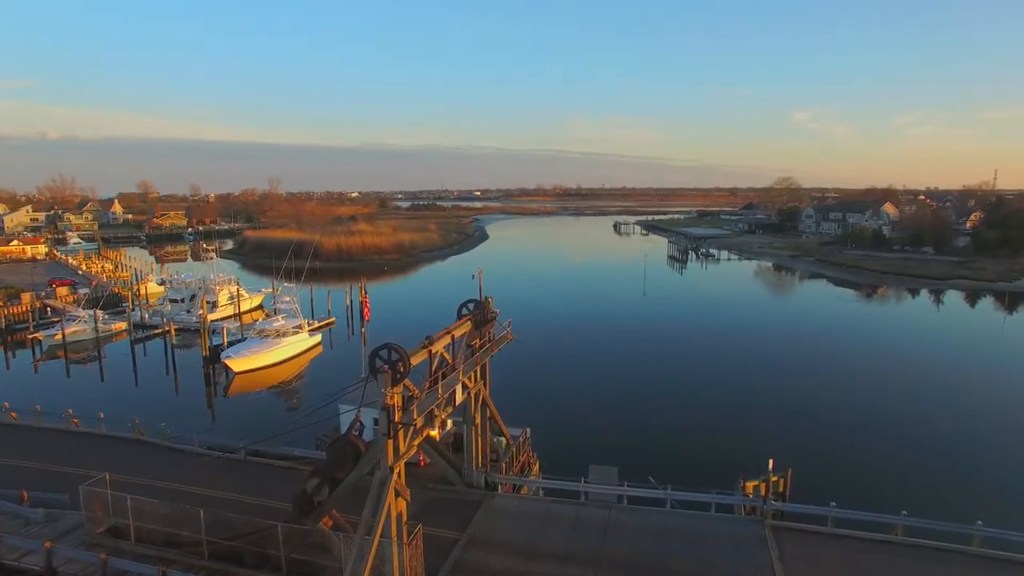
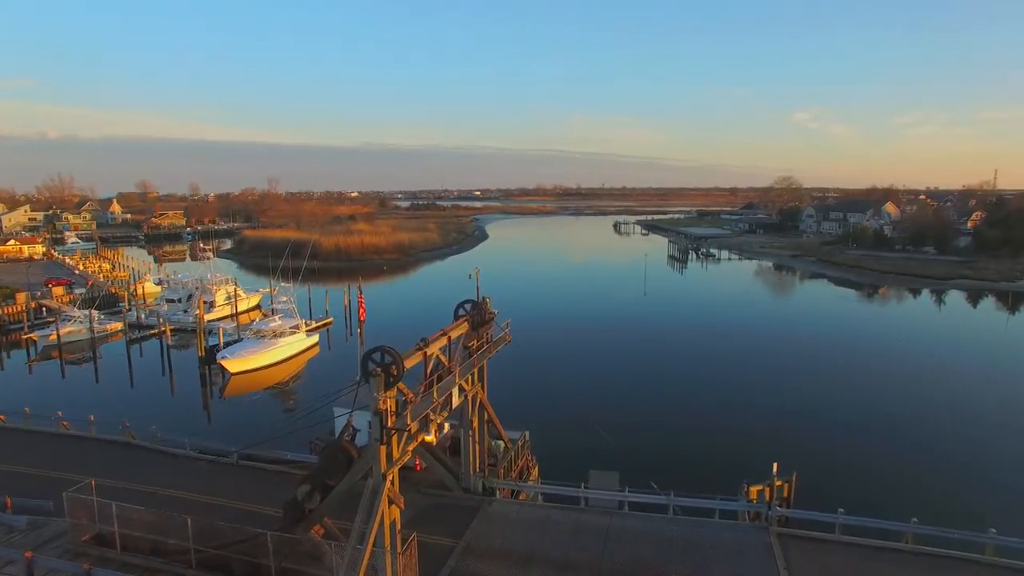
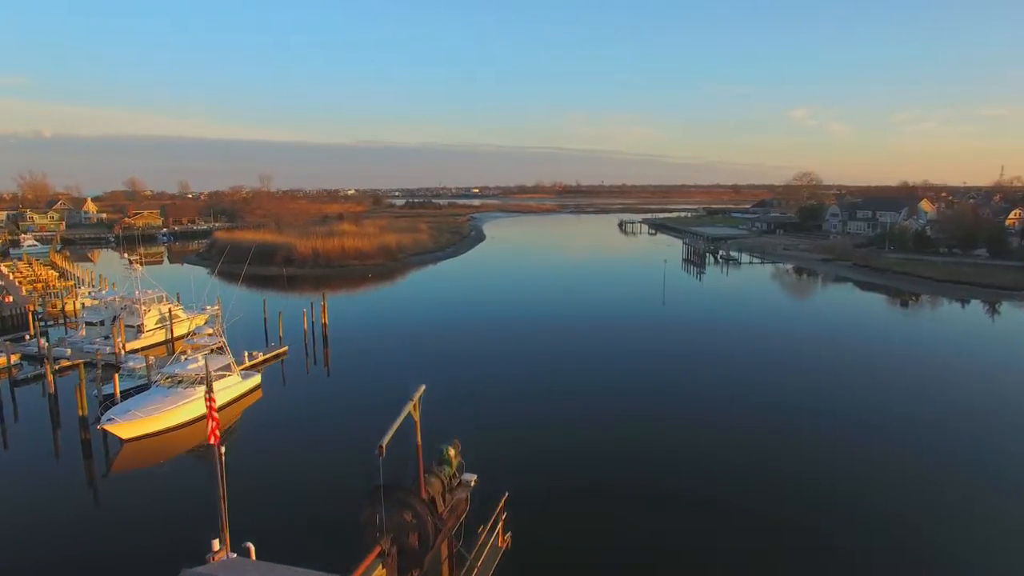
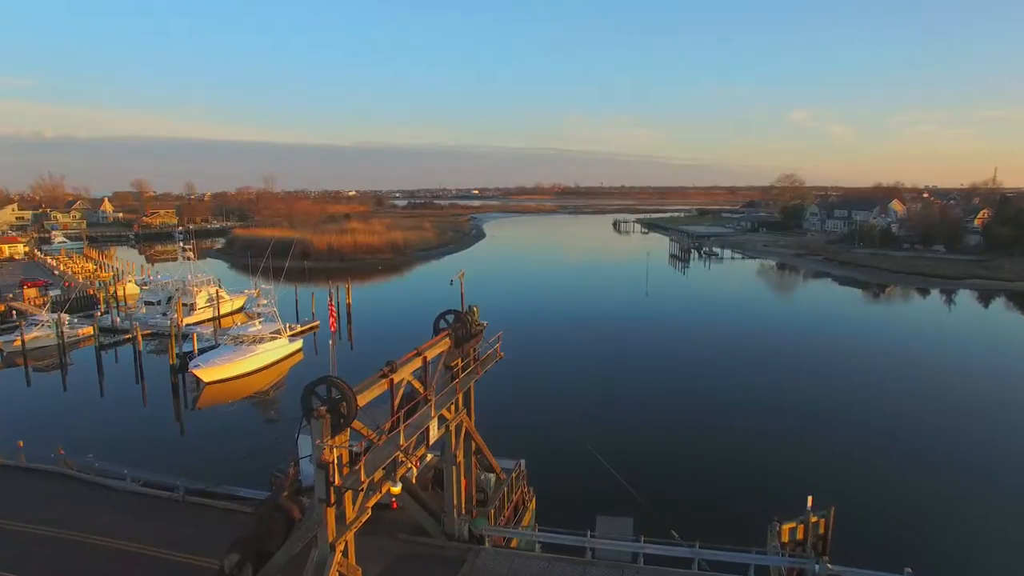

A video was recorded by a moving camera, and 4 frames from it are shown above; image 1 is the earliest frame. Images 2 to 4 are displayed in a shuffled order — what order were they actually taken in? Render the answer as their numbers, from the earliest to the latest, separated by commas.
2, 4, 3
